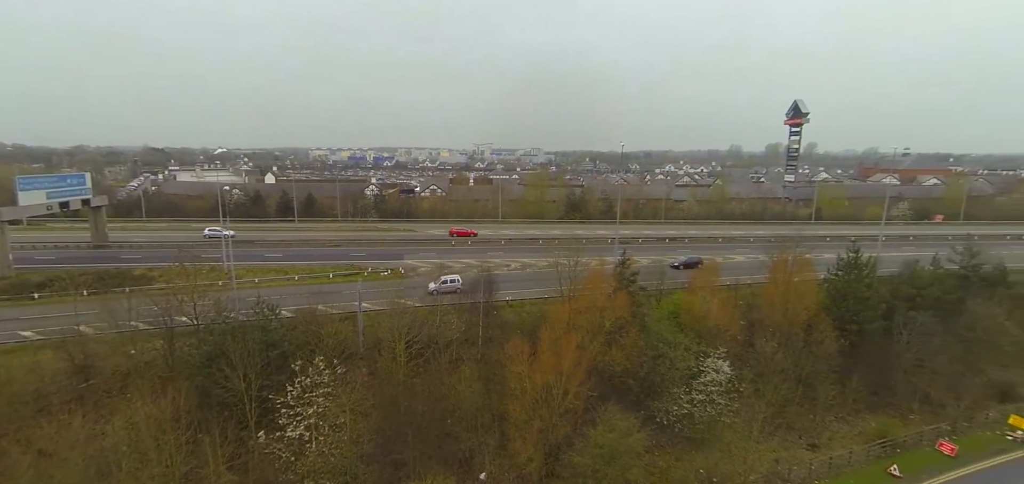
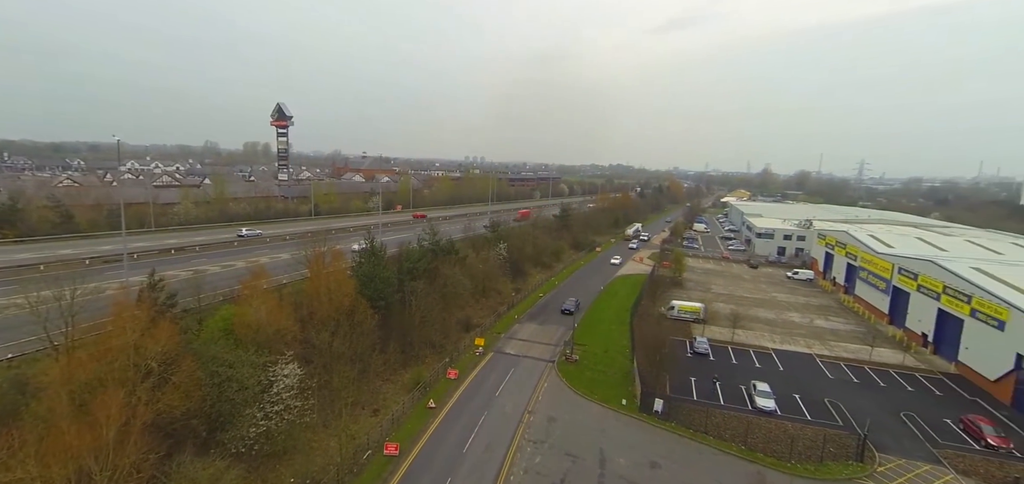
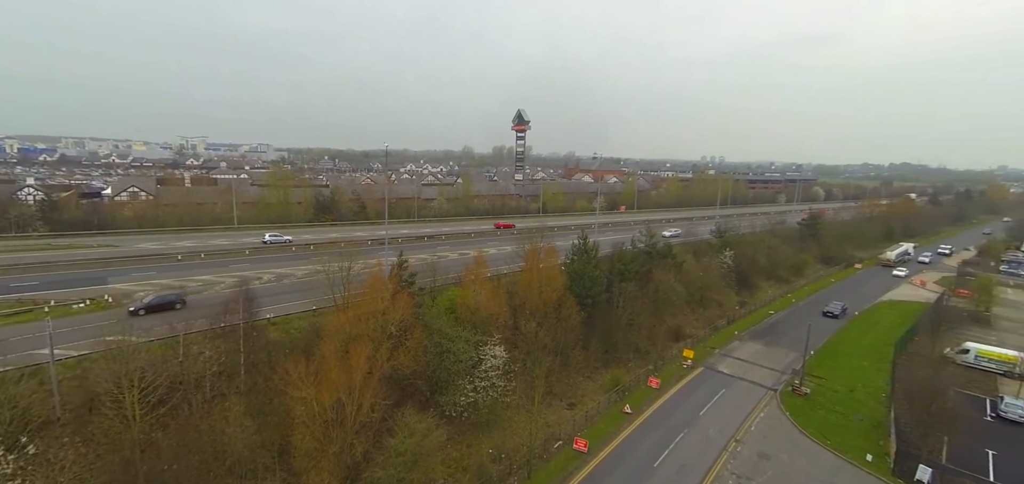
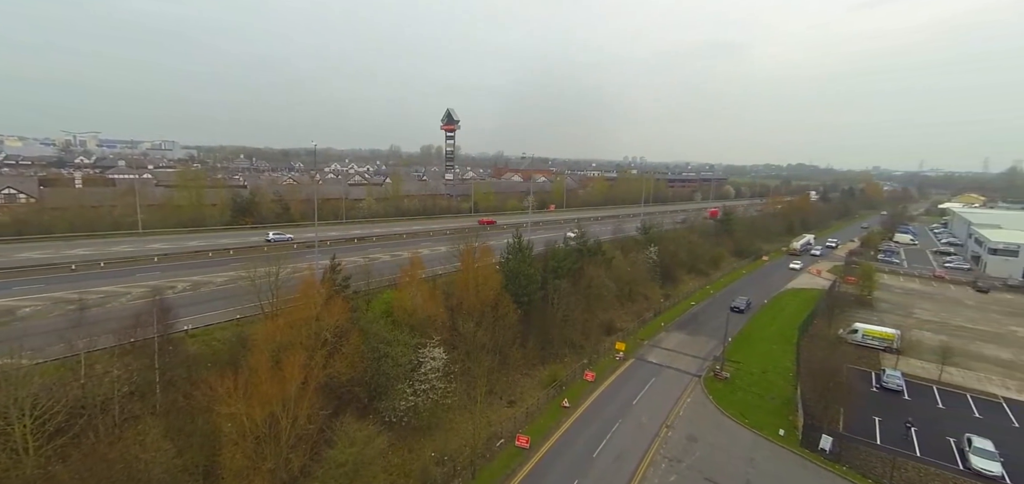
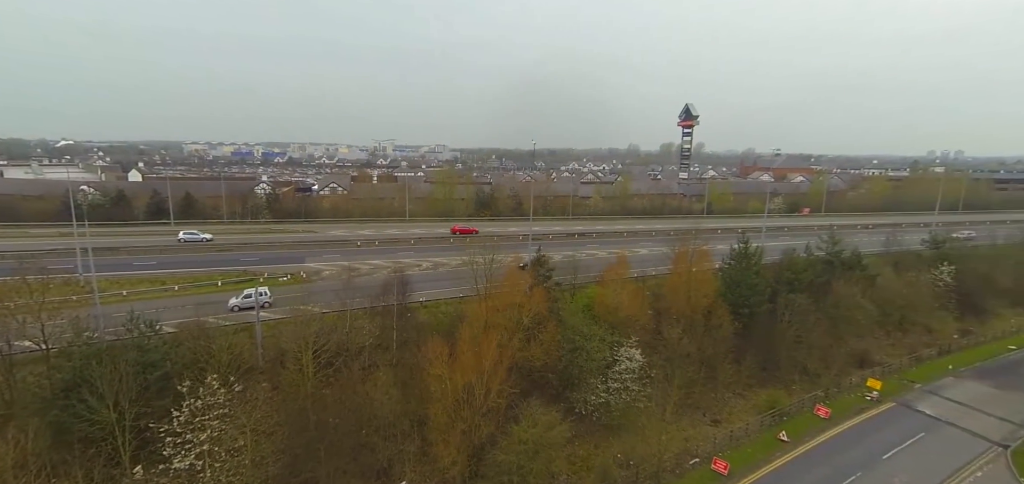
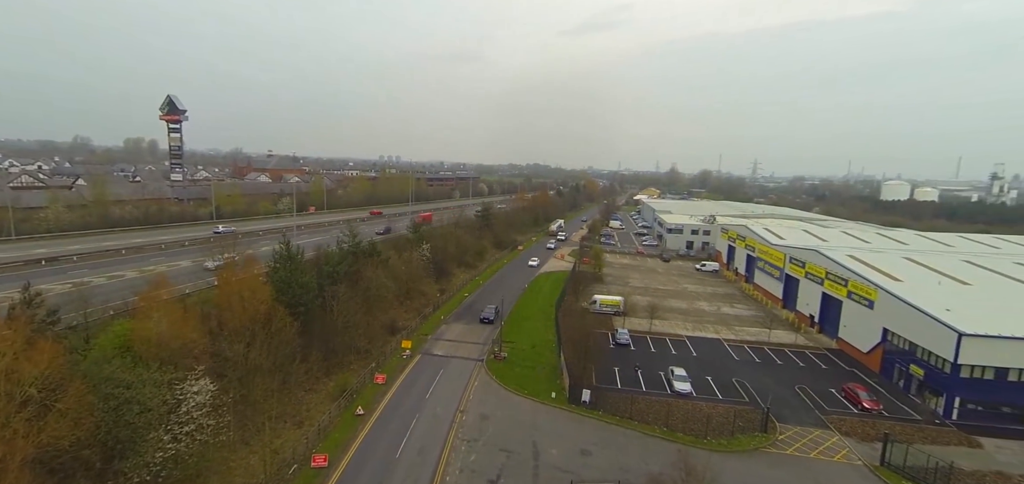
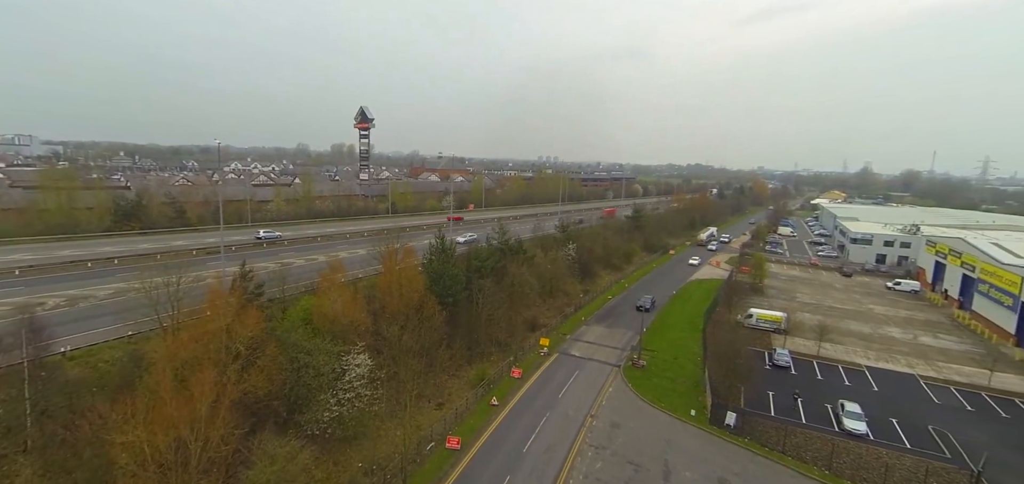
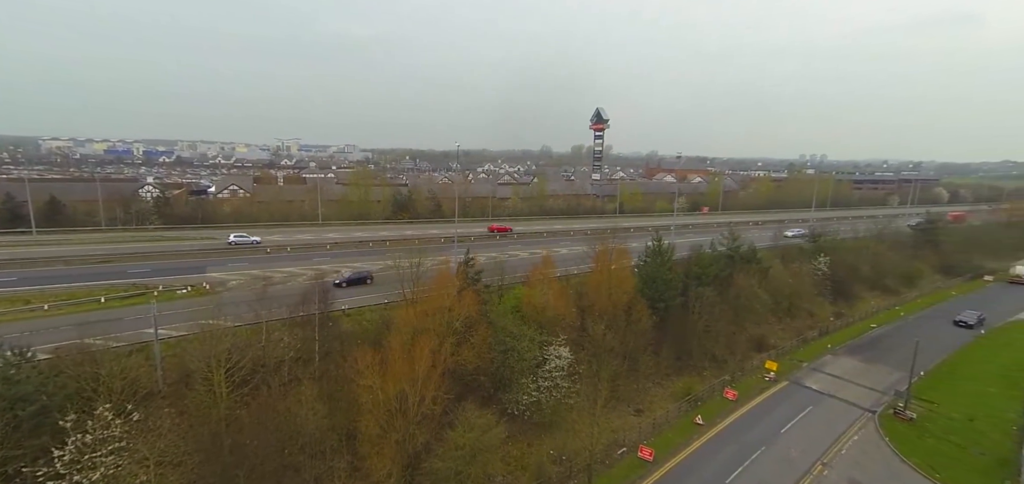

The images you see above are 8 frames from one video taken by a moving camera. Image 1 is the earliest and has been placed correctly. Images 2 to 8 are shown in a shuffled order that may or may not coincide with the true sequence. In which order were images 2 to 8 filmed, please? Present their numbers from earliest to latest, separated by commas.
5, 8, 3, 4, 7, 2, 6
